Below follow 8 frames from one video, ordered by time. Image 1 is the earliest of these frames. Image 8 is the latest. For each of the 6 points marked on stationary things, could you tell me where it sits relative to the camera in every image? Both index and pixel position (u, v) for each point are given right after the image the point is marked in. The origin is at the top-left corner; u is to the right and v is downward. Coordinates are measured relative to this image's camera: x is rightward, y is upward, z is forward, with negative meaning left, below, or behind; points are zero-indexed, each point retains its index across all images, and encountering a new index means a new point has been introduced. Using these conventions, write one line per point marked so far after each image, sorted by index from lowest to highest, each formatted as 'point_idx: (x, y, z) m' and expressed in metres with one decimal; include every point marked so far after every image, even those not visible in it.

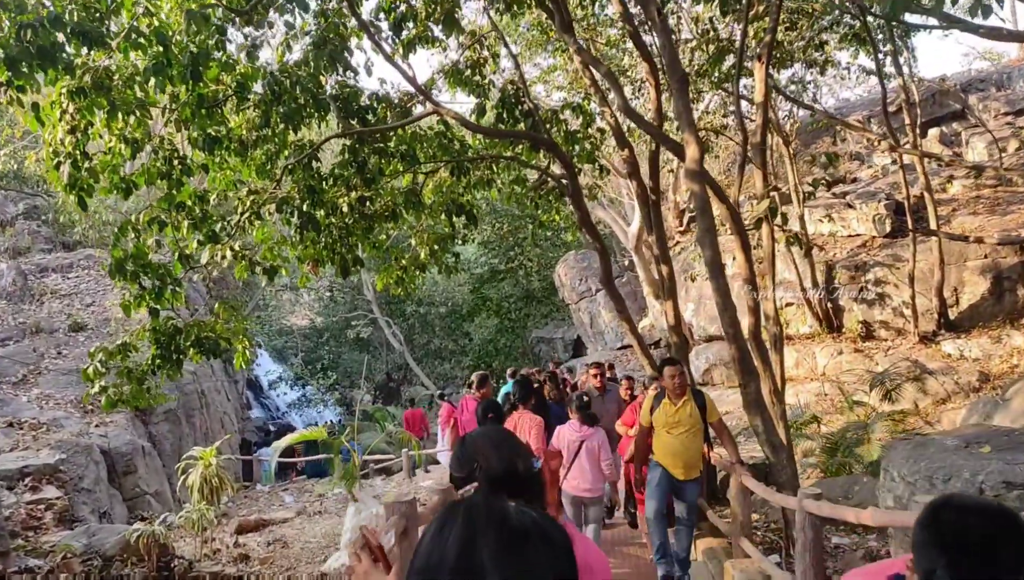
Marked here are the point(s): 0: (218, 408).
0: (-4.8, -1.9, +13.7) m
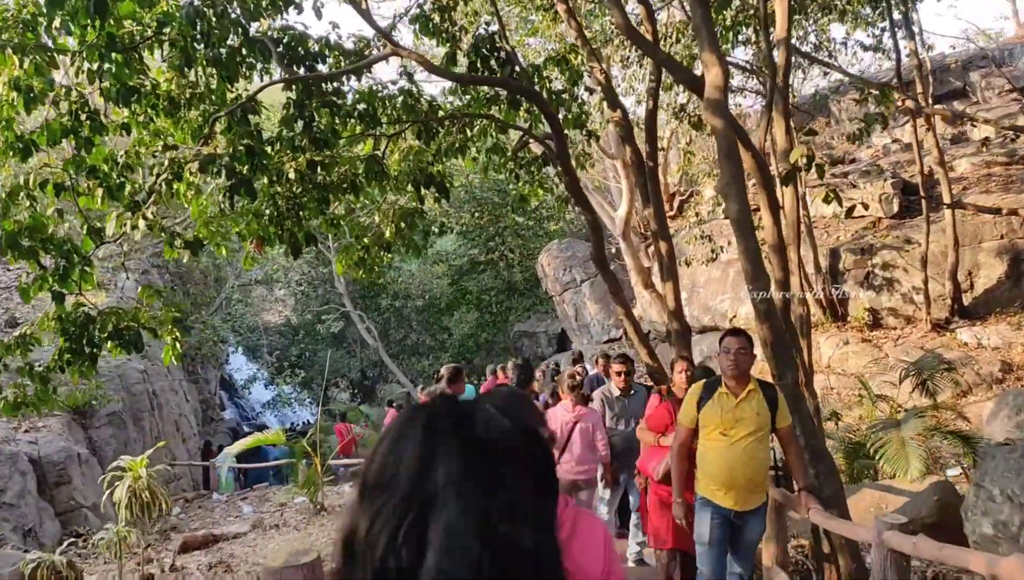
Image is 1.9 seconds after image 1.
0: (-5.1, -1.8, +12.6) m
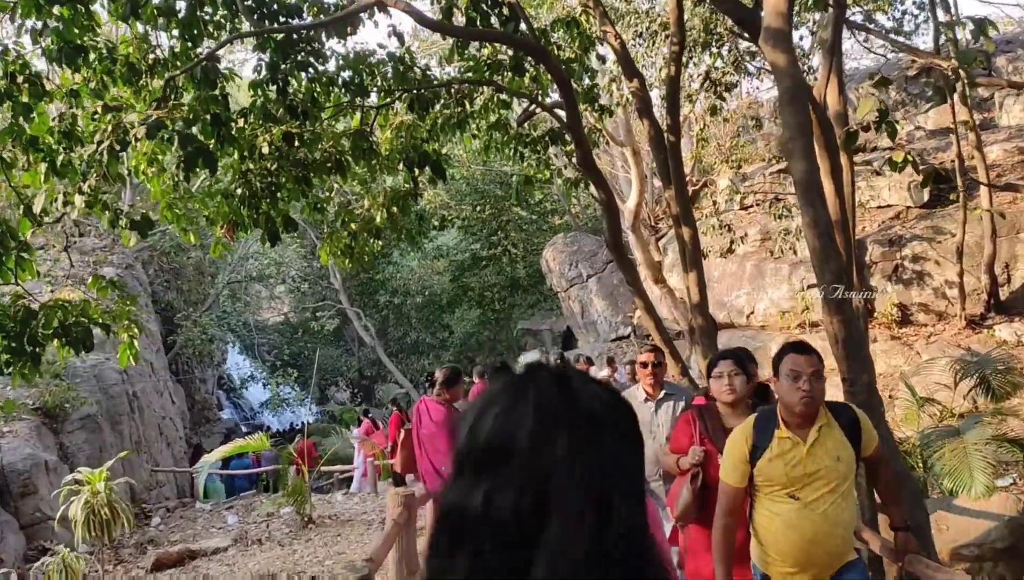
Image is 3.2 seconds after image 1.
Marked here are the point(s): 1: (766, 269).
0: (-5.0, -1.7, +11.9) m
1: (+4.0, +0.3, +13.3) m
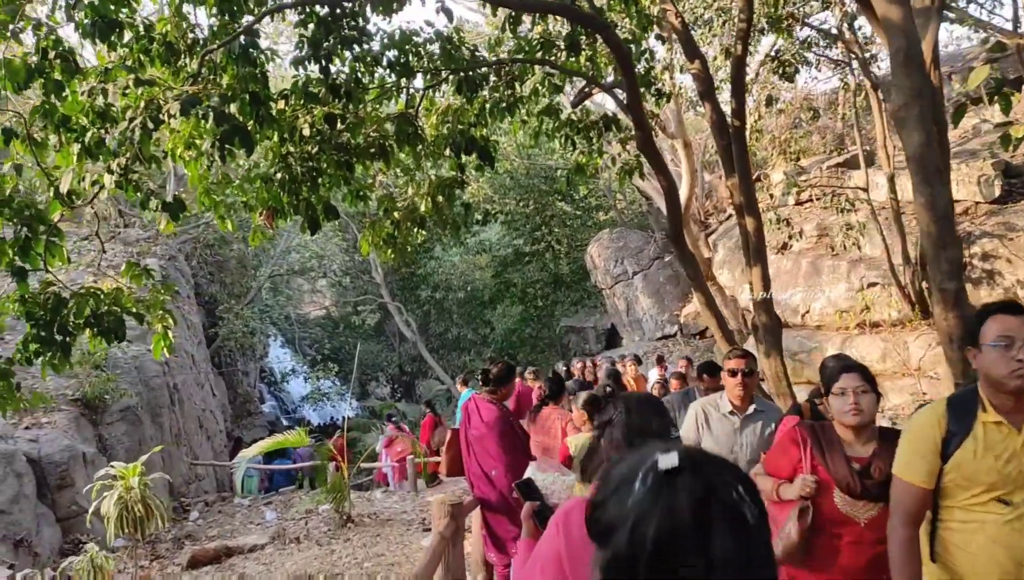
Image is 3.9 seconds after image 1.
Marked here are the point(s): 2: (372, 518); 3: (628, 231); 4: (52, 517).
0: (-4.4, -1.6, +11.8) m
1: (+4.7, +0.3, +12.8) m
2: (-1.4, -2.3, +8.6) m
3: (+2.6, +1.3, +18.9) m
4: (-4.1, -2.0, +7.5) m
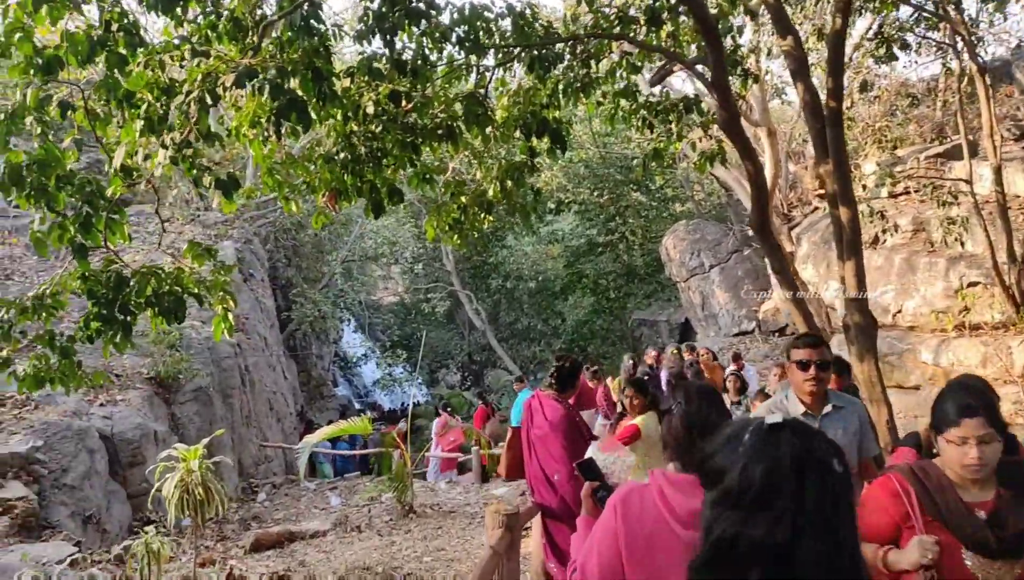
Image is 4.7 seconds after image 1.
0: (-3.5, -1.4, +11.9) m
1: (+5.7, +0.4, +12.1) m
2: (-0.8, -2.2, +8.4) m
3: (+4.2, +1.4, +18.3) m
4: (-3.5, -1.8, +7.6) m
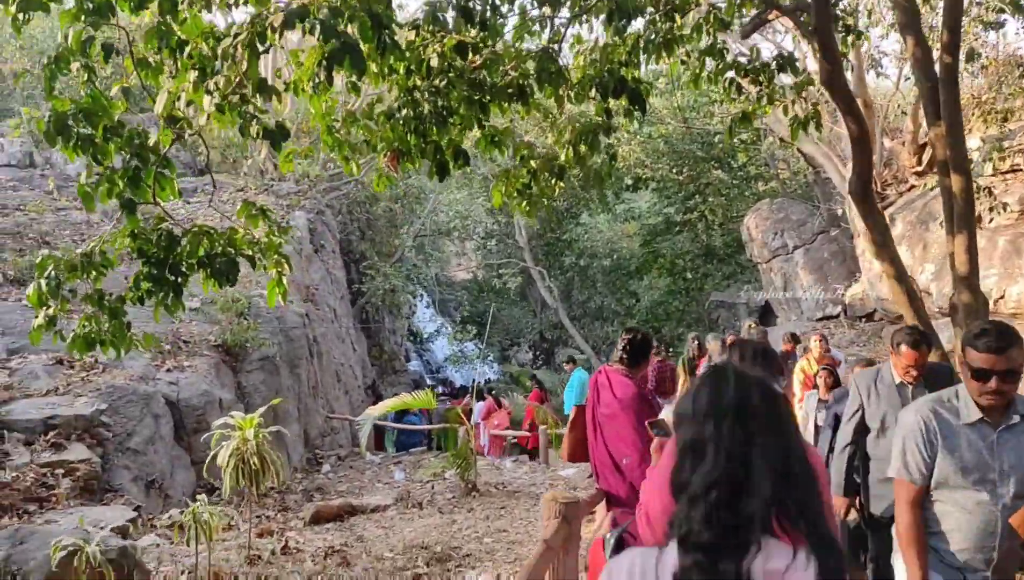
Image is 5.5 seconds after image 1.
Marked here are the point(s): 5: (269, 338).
0: (-2.5, -1.0, +11.9) m
1: (+6.7, +0.6, +11.2) m
2: (-0.1, -1.9, +8.2) m
3: (+5.7, +1.8, +17.5) m
4: (-2.9, -1.5, +7.6) m
5: (-2.7, -0.5, +9.6) m
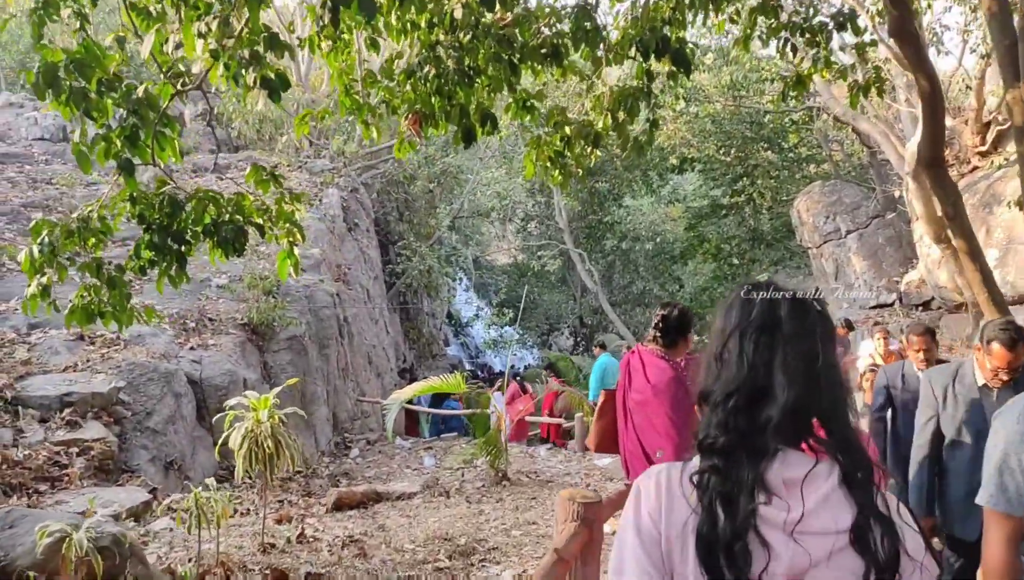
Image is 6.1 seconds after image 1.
0: (-2.0, -0.7, +11.6) m
1: (+7.2, +0.7, +10.5) m
2: (+0.2, -1.7, +7.8) m
3: (+6.6, +2.1, +16.8) m
4: (-2.6, -1.3, +7.3) m
5: (-2.3, -0.3, +9.3) m
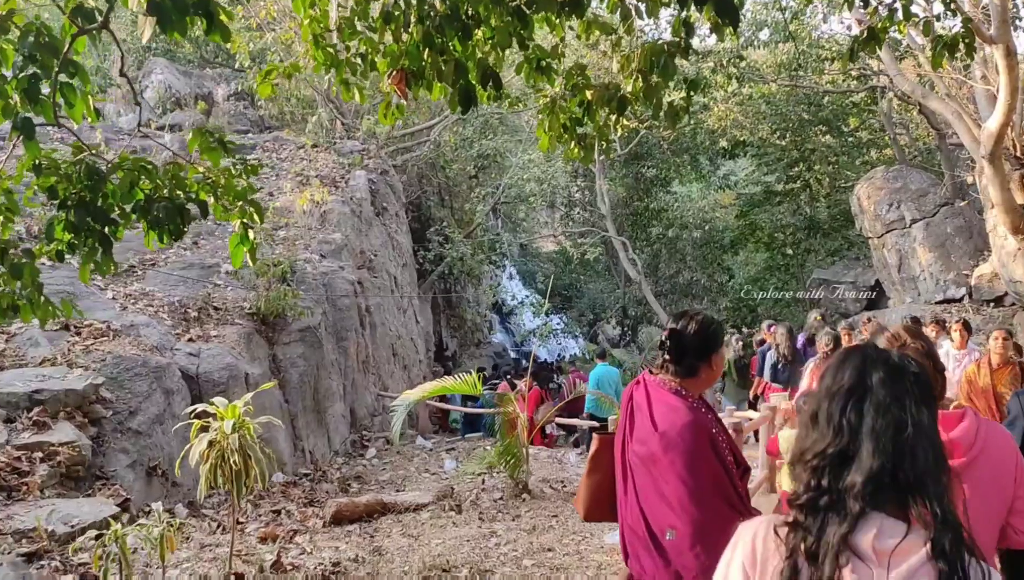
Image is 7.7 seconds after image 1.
0: (-1.6, -0.5, +10.9) m
1: (+7.6, +0.7, +9.2) m
2: (+0.4, -1.7, +7.1) m
3: (+7.3, +2.2, +15.6) m
4: (-2.5, -1.2, +6.7) m
5: (-2.1, -0.2, +8.7) m
